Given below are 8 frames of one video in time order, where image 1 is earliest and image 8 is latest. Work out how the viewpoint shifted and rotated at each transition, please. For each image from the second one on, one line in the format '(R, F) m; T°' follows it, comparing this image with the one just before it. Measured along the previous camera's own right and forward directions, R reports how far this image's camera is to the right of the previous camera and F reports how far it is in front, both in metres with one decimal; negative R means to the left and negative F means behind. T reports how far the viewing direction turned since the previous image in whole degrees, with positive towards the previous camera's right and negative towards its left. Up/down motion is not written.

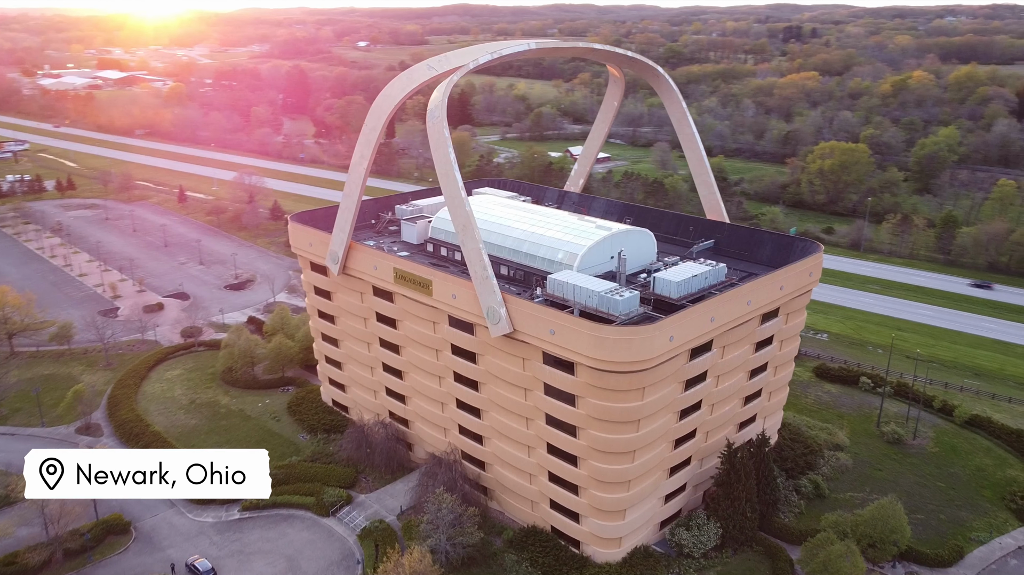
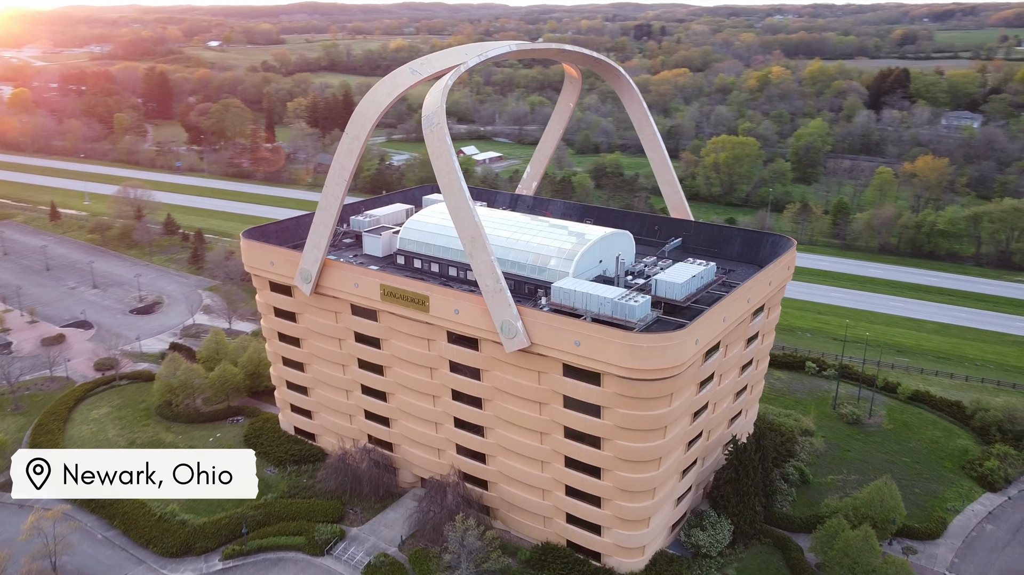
(-4.9, +1.5) m; +10°
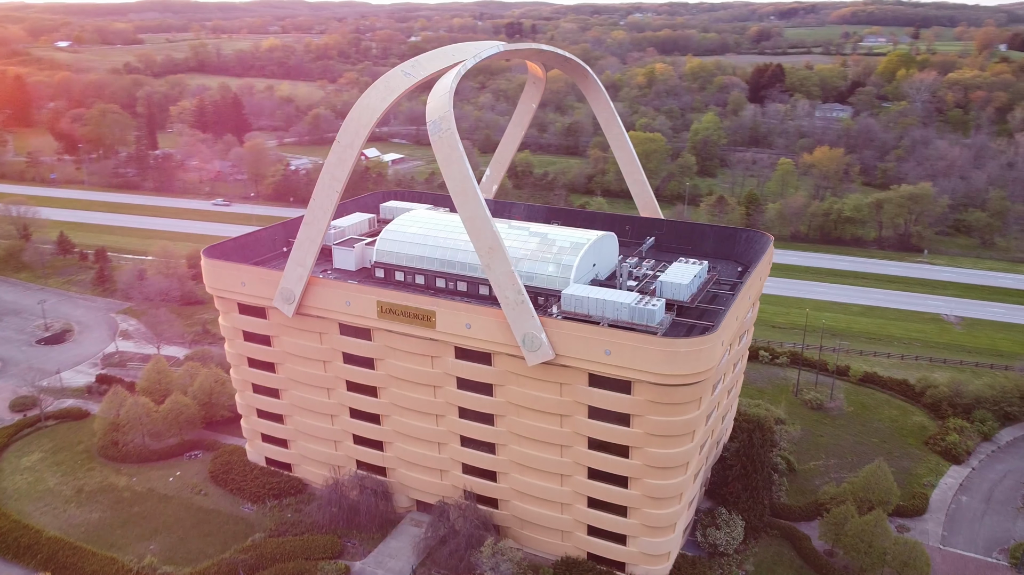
(-4.5, +1.4) m; +9°
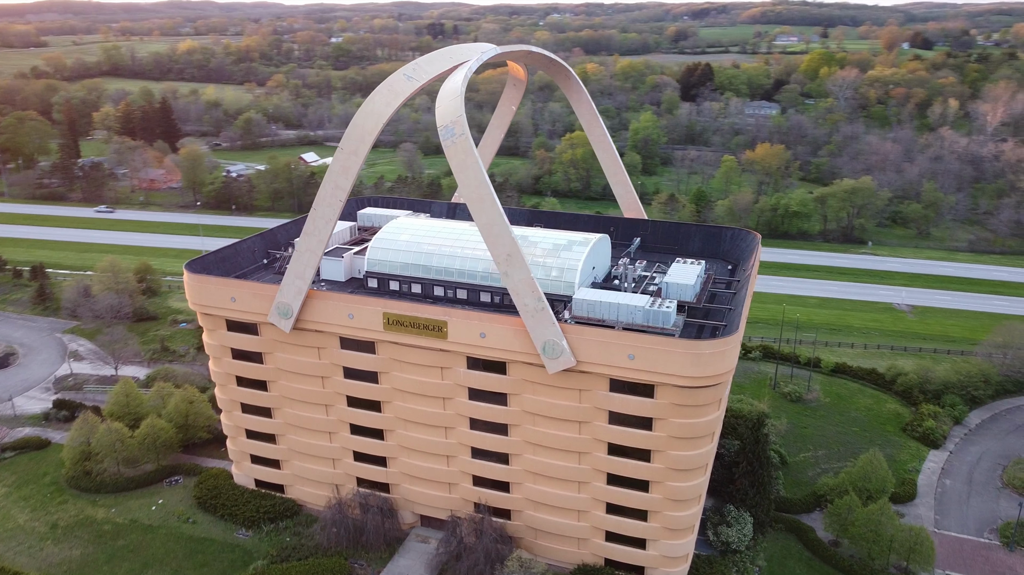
(-2.9, +0.7) m; +5°
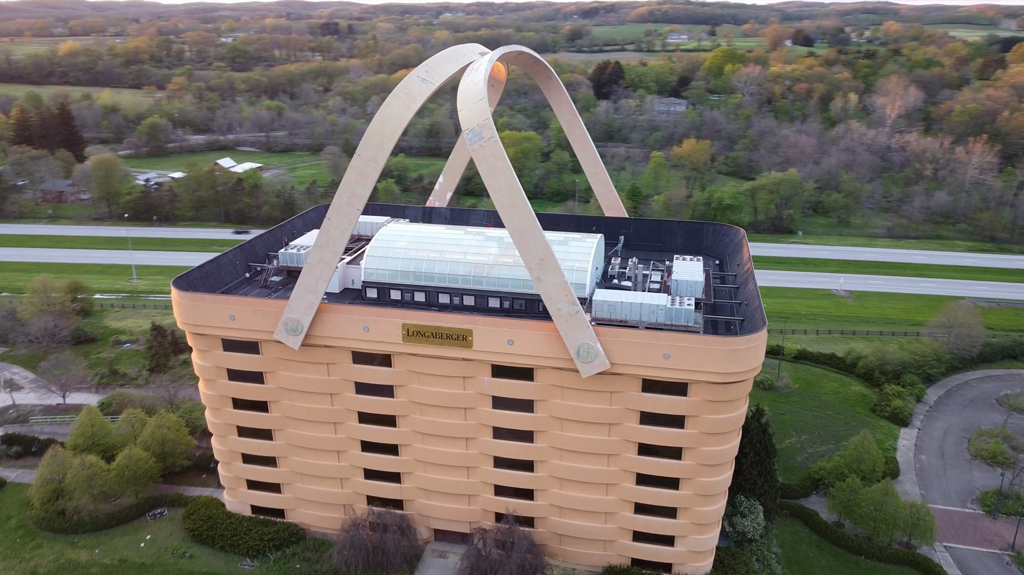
(-4.0, +0.7) m; +7°
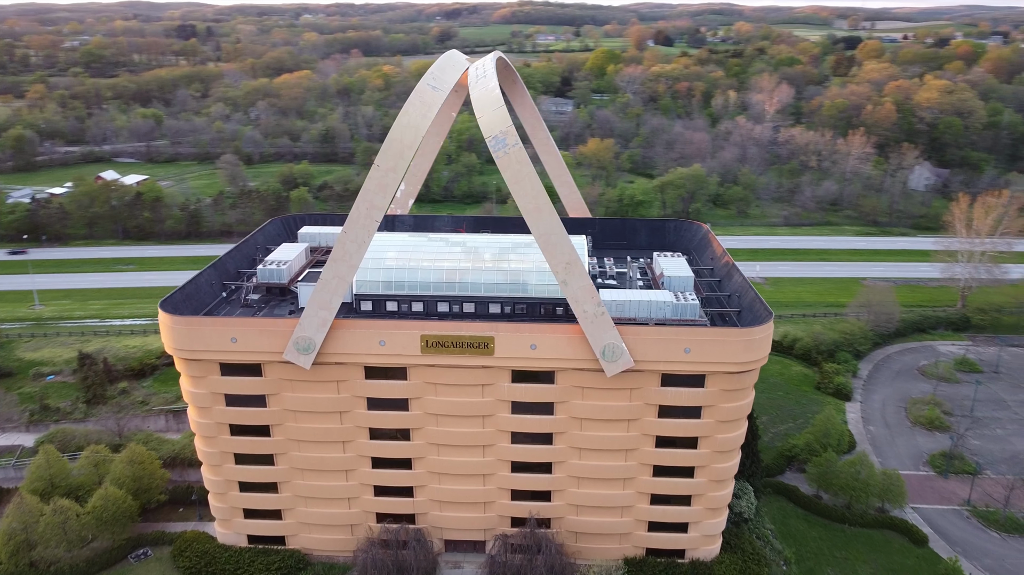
(-4.6, +0.2) m; +9°
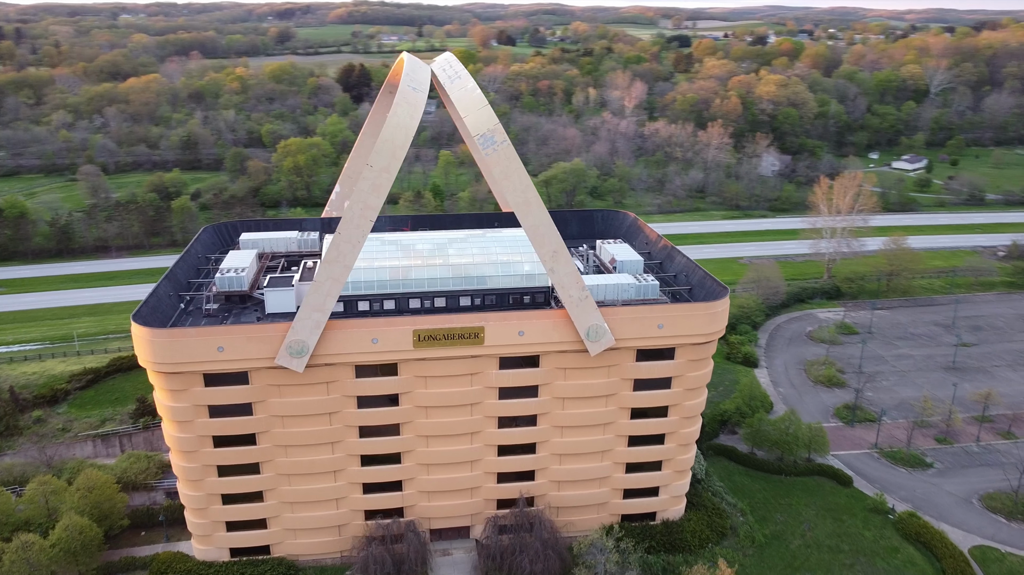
(-4.5, -0.8) m; +11°
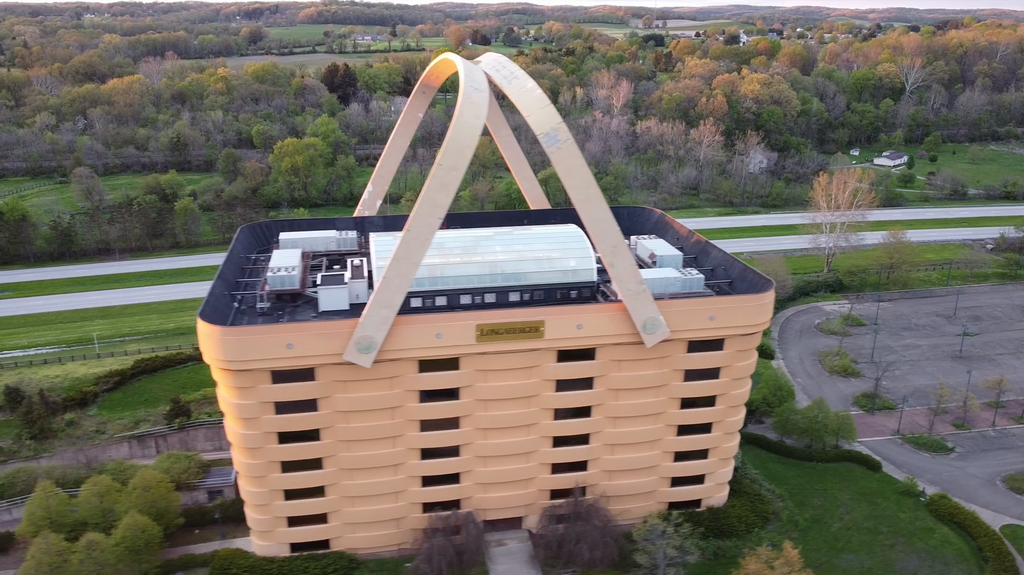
(-3.0, -0.6) m; +2°
